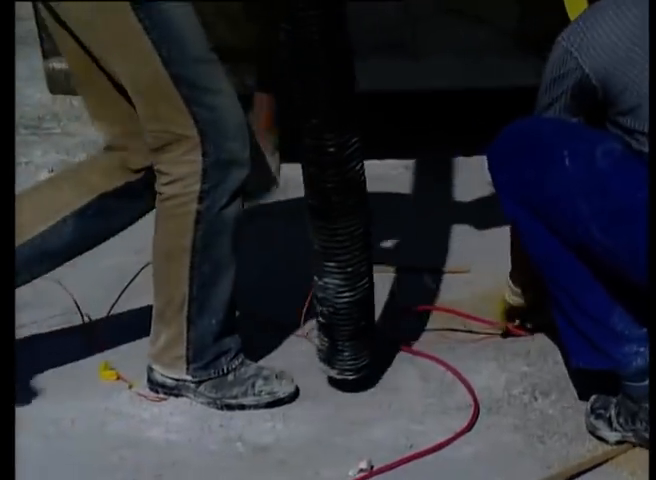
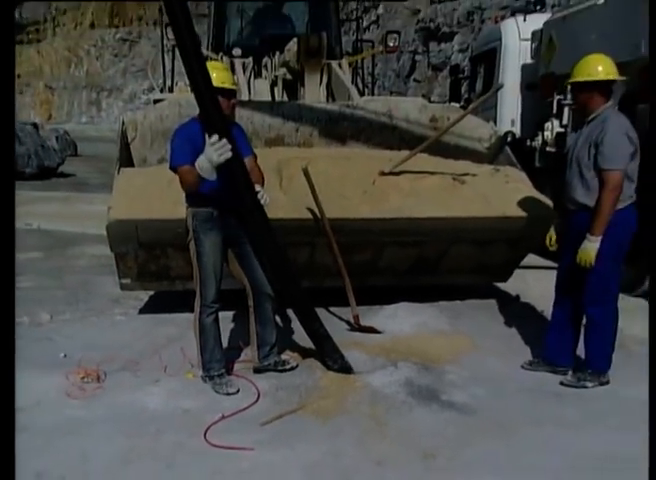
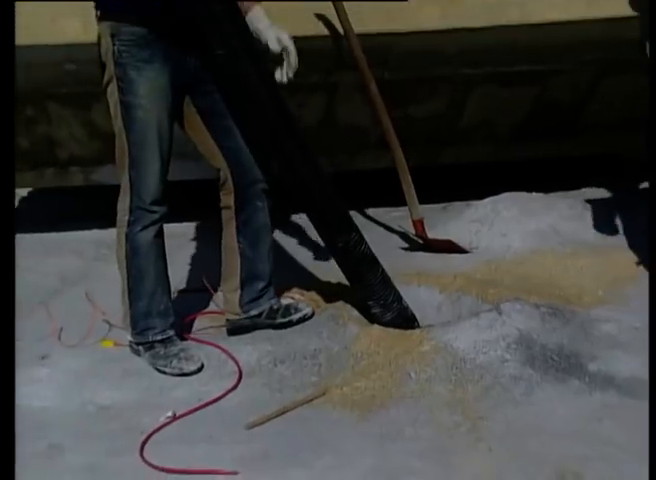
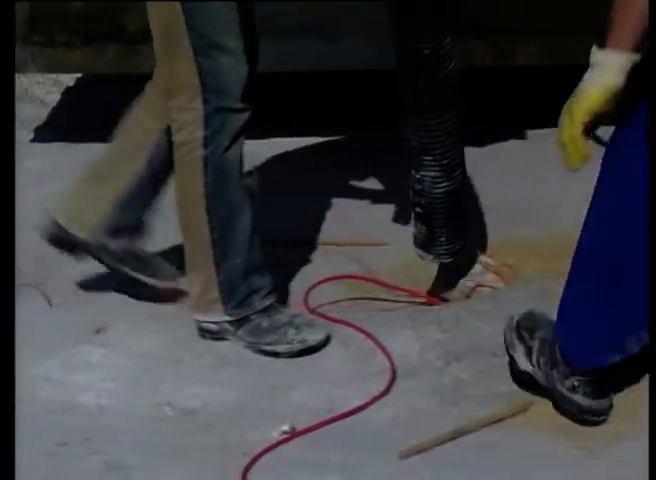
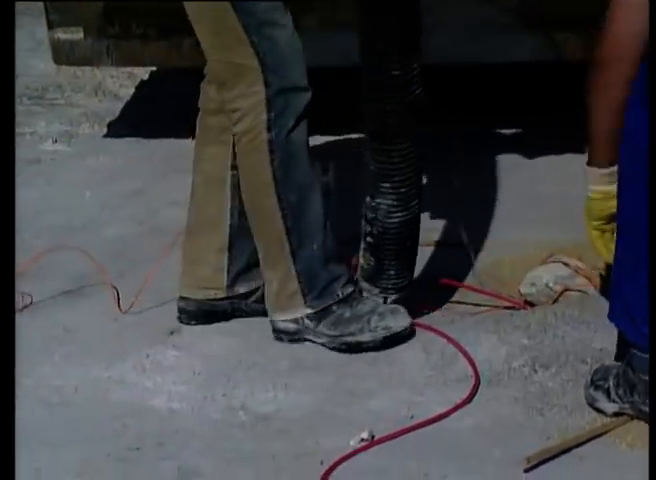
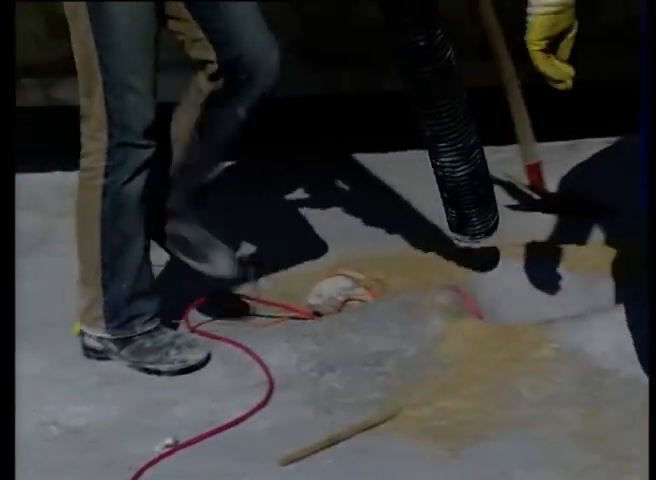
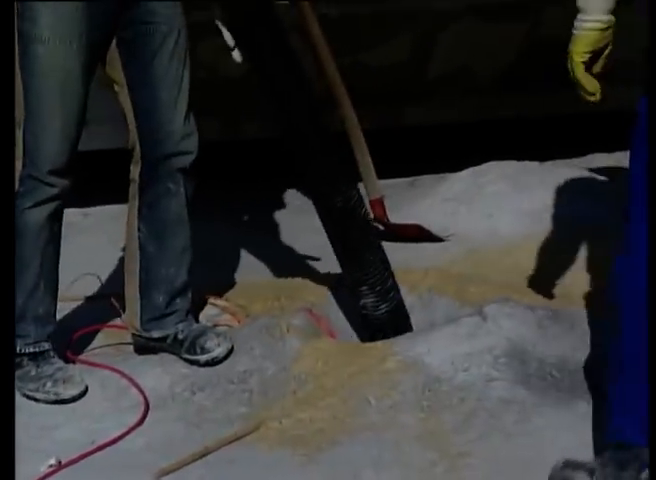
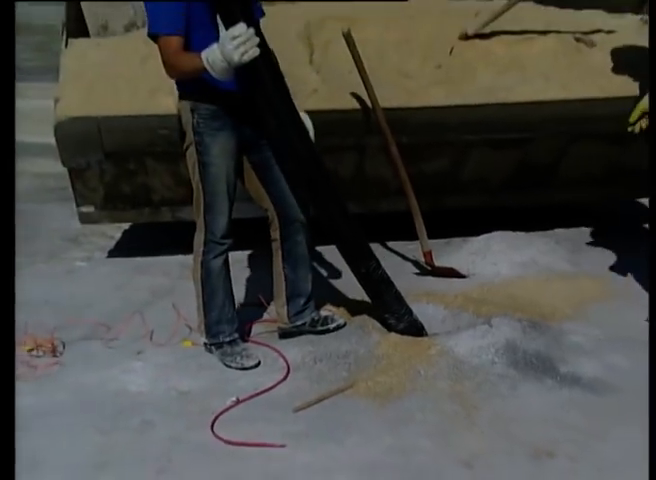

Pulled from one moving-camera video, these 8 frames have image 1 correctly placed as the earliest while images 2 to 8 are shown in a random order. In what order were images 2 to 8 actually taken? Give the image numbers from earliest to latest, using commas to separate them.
5, 4, 6, 7, 3, 8, 2
